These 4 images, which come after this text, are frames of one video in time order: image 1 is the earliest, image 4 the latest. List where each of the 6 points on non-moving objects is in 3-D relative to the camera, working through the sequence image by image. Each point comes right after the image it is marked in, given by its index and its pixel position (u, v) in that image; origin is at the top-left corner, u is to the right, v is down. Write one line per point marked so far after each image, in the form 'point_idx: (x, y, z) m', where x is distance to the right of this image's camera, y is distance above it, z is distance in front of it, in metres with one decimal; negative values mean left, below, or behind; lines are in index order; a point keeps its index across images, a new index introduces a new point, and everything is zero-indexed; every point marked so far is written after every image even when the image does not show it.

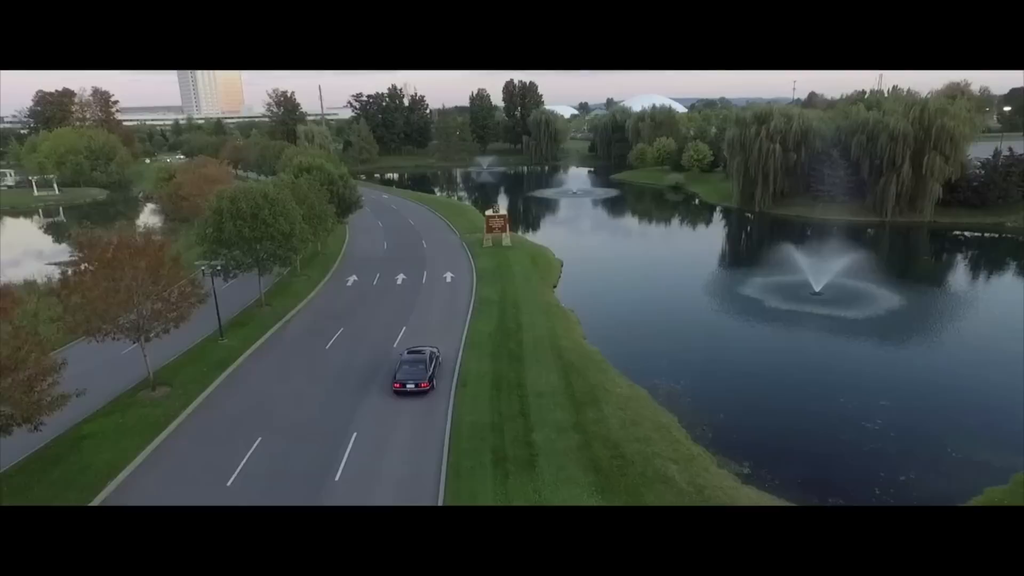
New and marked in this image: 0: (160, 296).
0: (-9.5, -0.2, +16.0) m
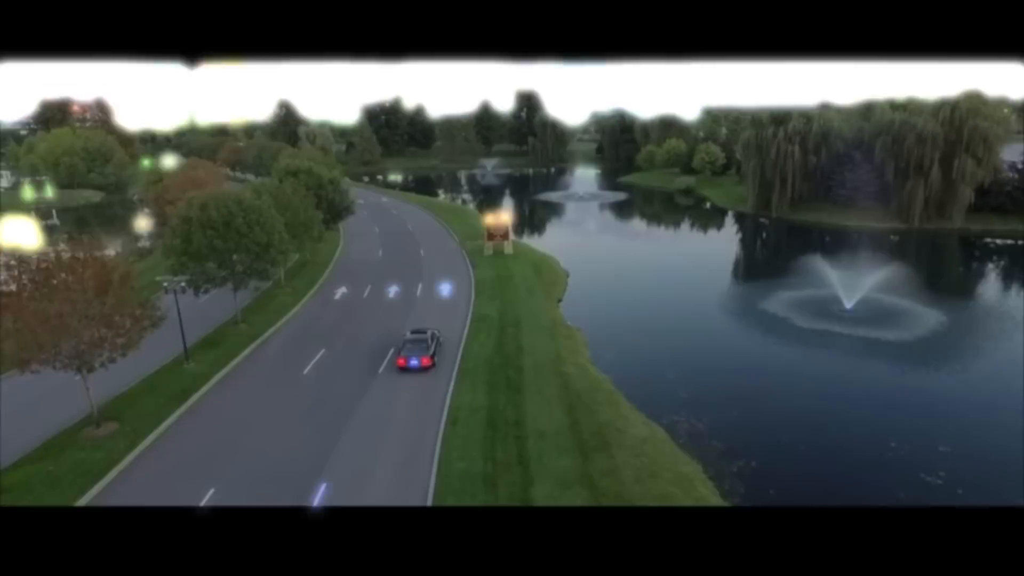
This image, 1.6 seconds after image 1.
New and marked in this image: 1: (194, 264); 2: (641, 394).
0: (-9.6, -0.8, +14.0) m
1: (-10.2, +0.8, +18.9) m
2: (+4.2, -3.5, +19.2) m
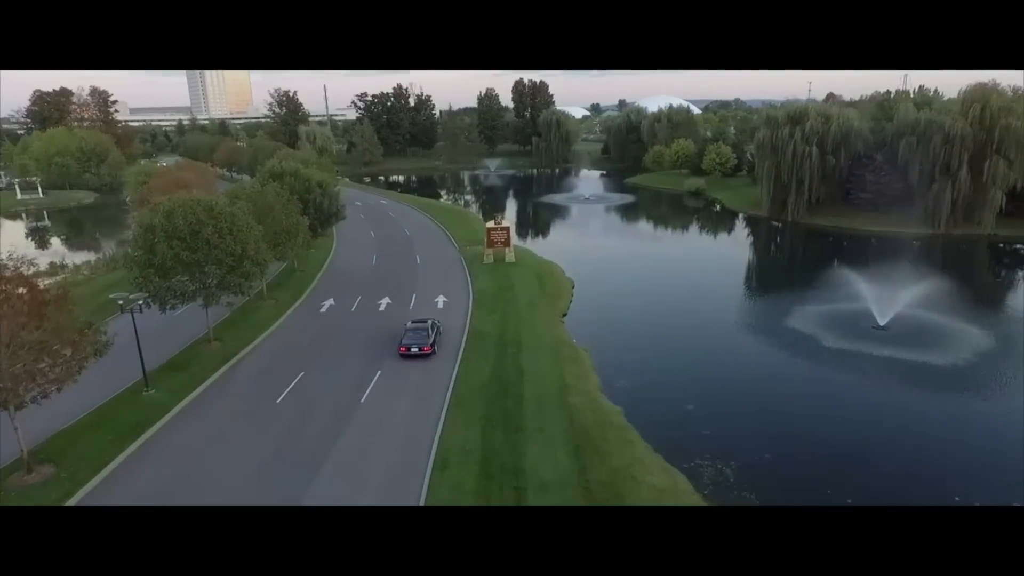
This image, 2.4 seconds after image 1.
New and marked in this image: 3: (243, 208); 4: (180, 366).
0: (-9.6, -1.2, +12.1) m
1: (-10.2, +0.3, +17.0) m
2: (+4.2, -4.0, +17.3) m
3: (-8.9, +2.7, +19.6) m
4: (-10.4, -2.4, +18.8) m
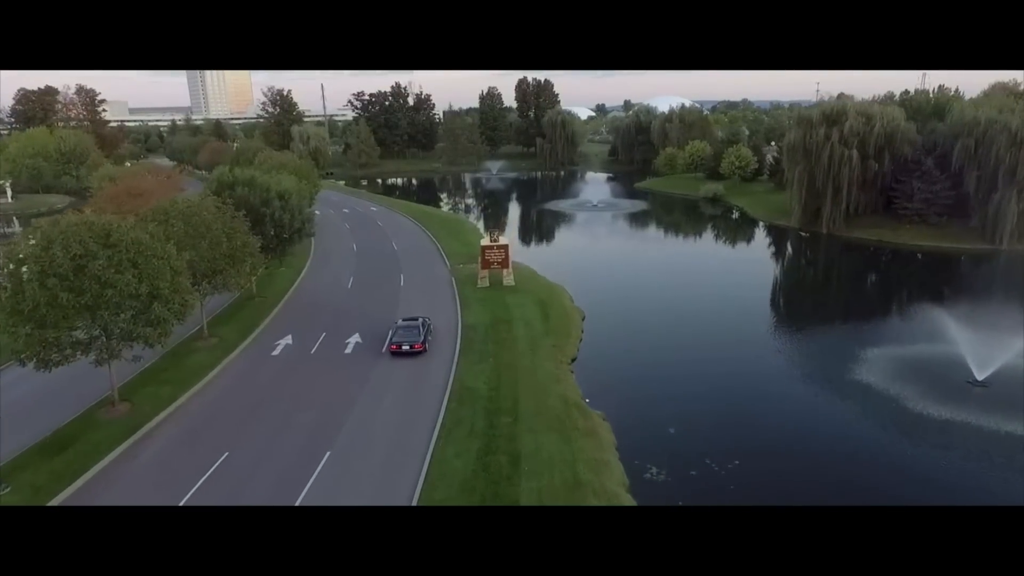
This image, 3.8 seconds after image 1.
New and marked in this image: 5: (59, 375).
0: (-9.8, -2.4, +7.8) m
1: (-10.3, -0.8, +12.7) m
2: (+4.1, -5.2, +12.8) m
3: (-9.0, +1.5, +15.3) m
4: (-10.6, -3.6, +14.4) m
5: (-13.0, -2.1, +18.7) m
